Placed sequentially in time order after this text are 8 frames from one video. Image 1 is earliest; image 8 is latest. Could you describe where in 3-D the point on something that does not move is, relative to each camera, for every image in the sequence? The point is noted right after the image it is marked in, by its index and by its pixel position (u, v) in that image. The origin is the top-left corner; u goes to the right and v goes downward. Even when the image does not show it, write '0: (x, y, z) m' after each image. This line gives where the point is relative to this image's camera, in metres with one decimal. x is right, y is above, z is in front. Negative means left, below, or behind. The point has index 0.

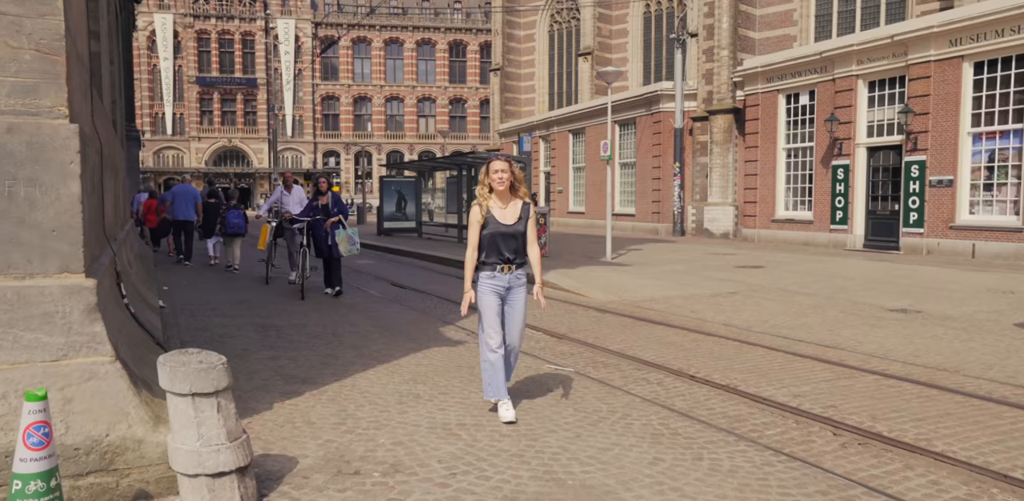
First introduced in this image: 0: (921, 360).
0: (+3.6, -1.0, +6.9) m
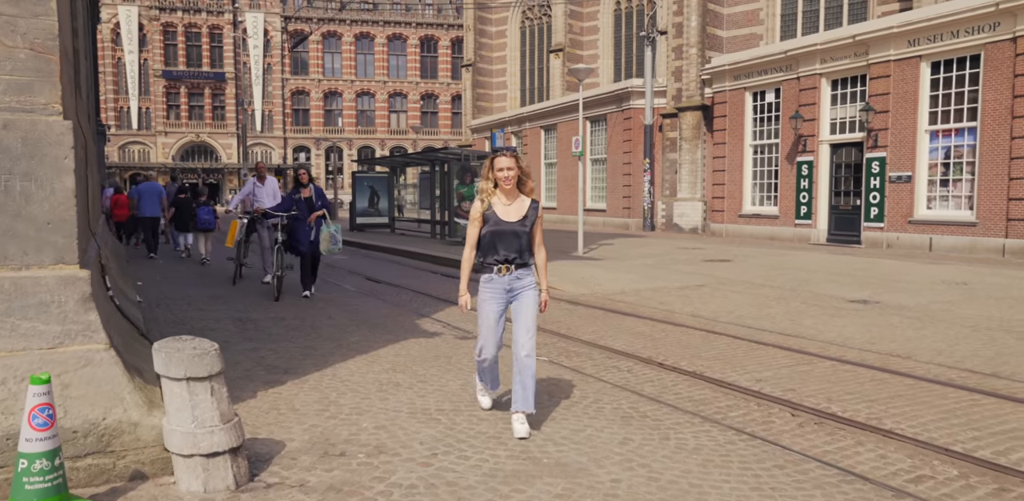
0: (+3.4, -0.9, +7.3) m
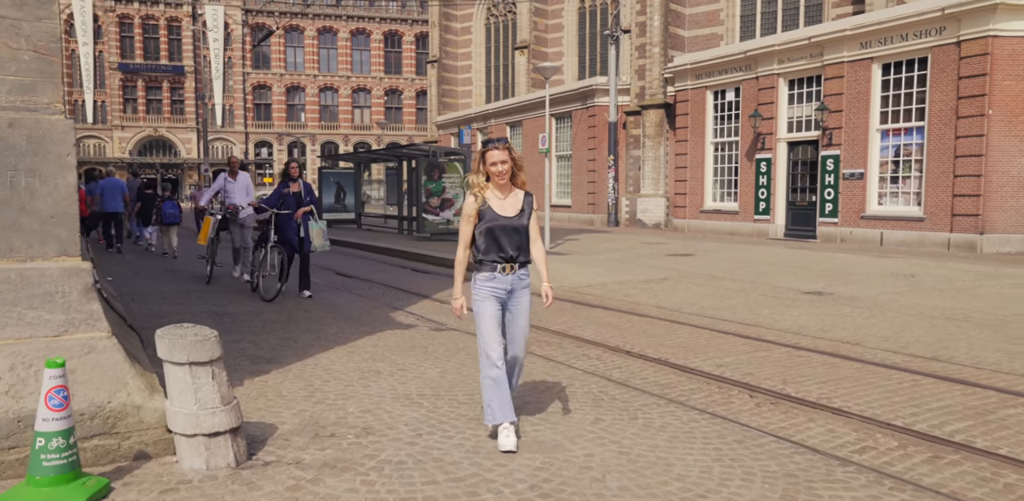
0: (+3.1, -0.8, +7.8) m
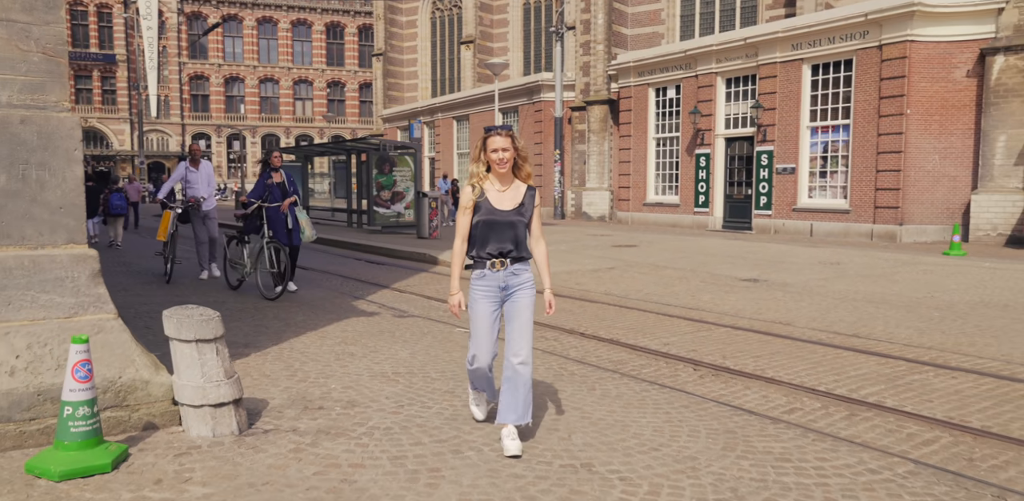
0: (+2.7, -0.7, +8.5) m
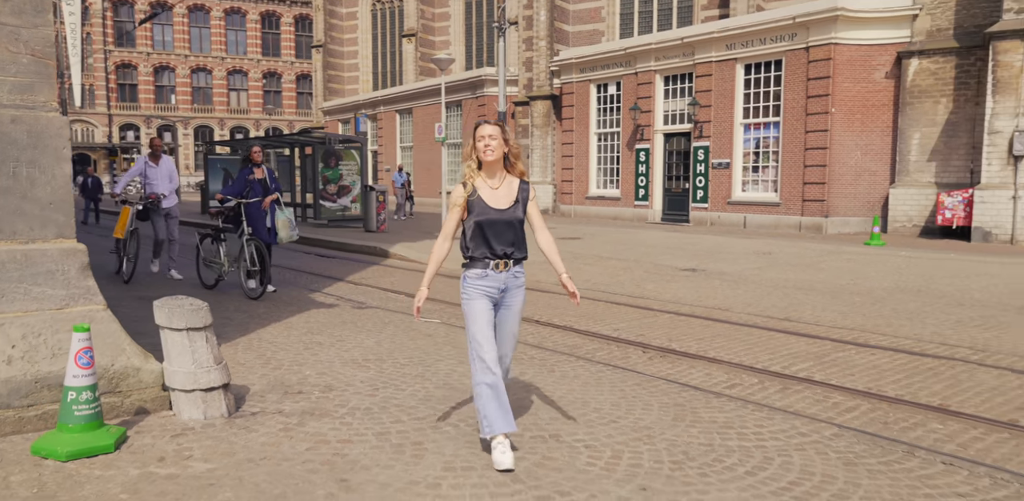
0: (+2.2, -0.6, +9.1) m
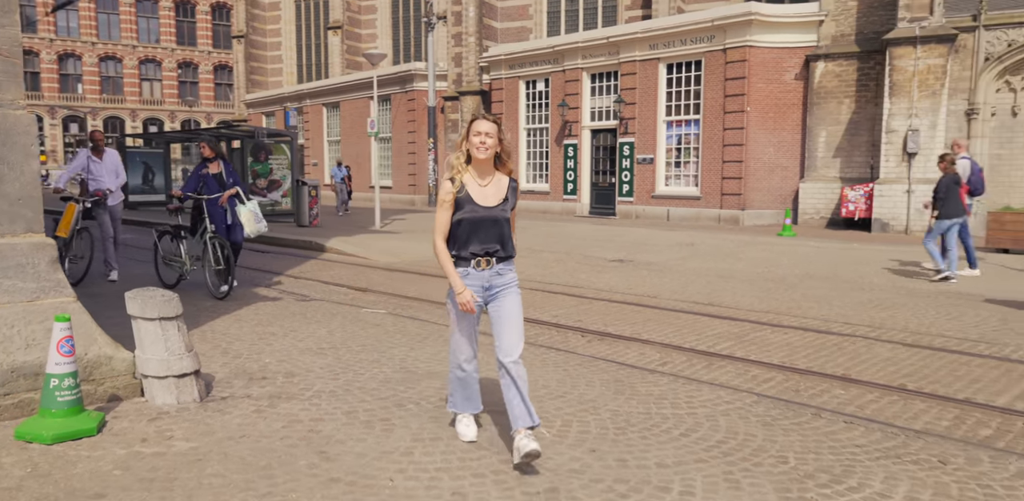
0: (+1.5, -0.5, +9.7) m
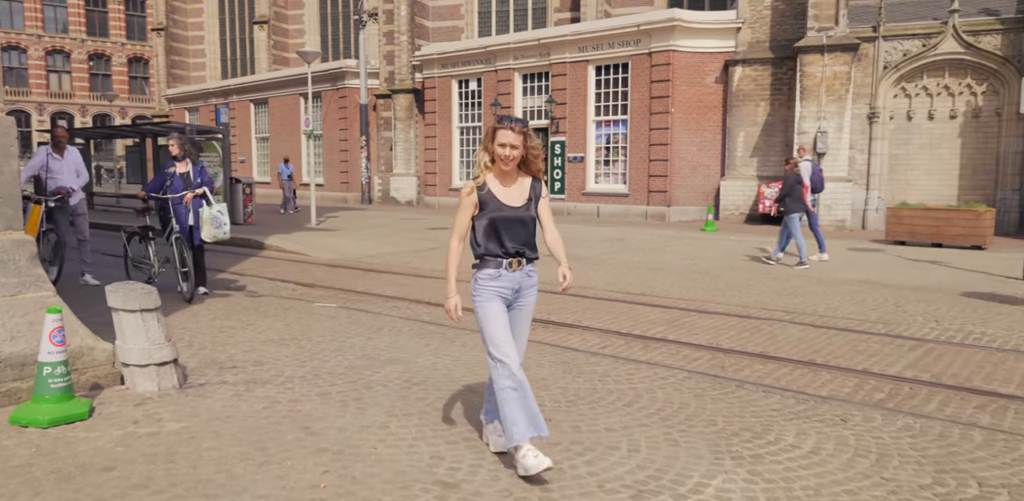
0: (+0.8, -0.4, +10.3) m
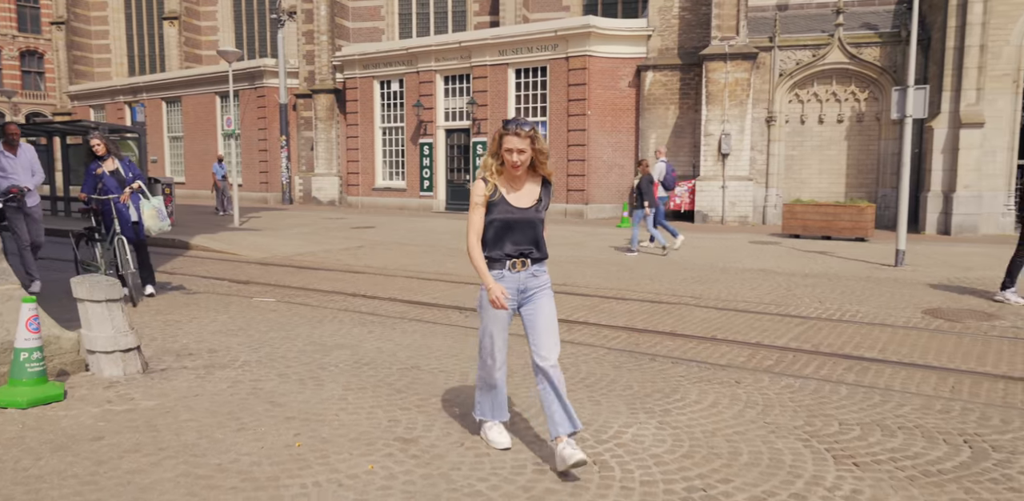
0: (-0.2, -0.4, +11.0) m
